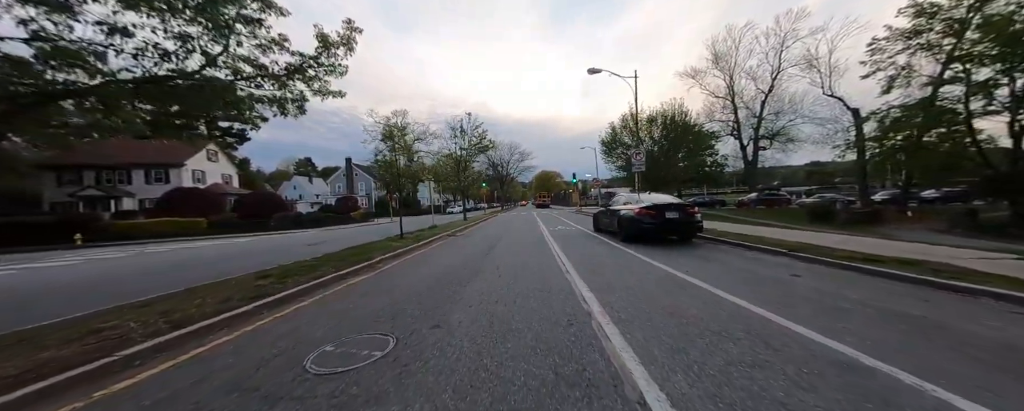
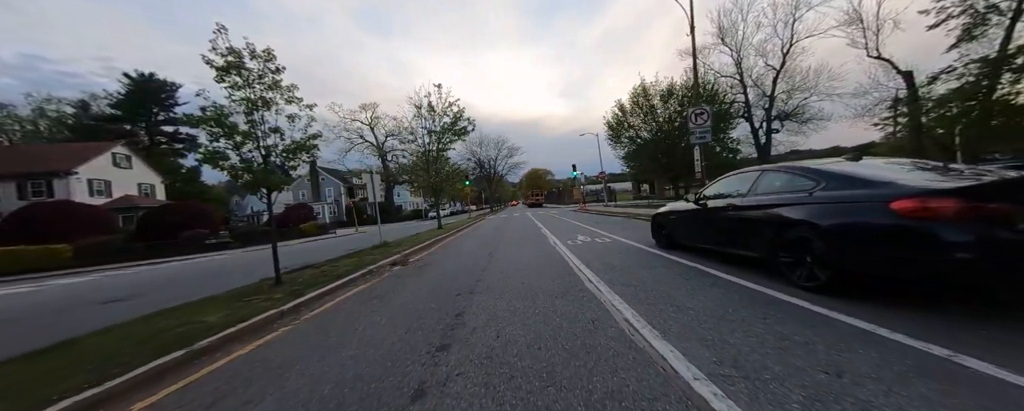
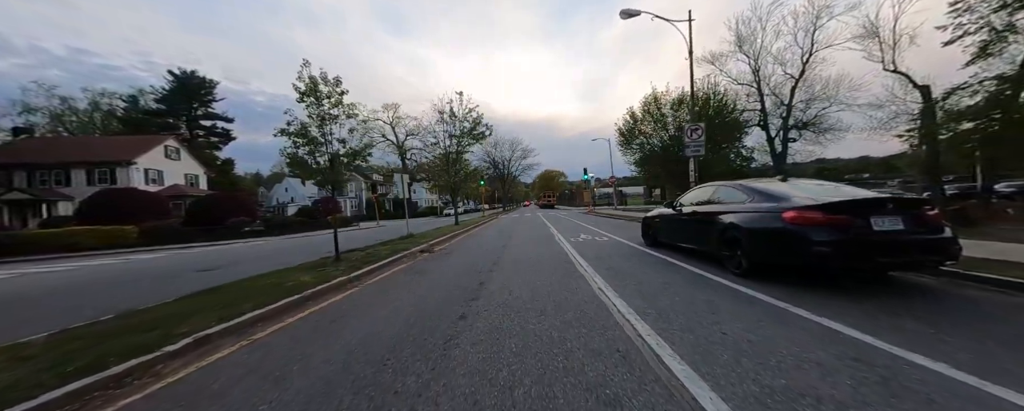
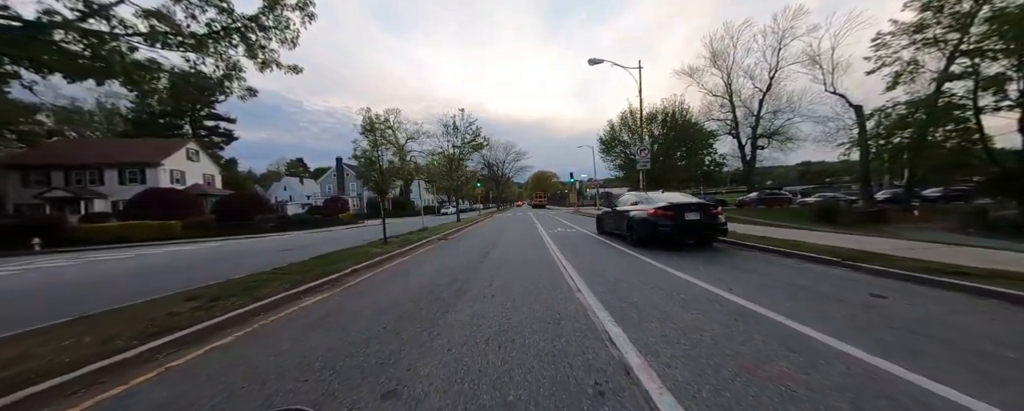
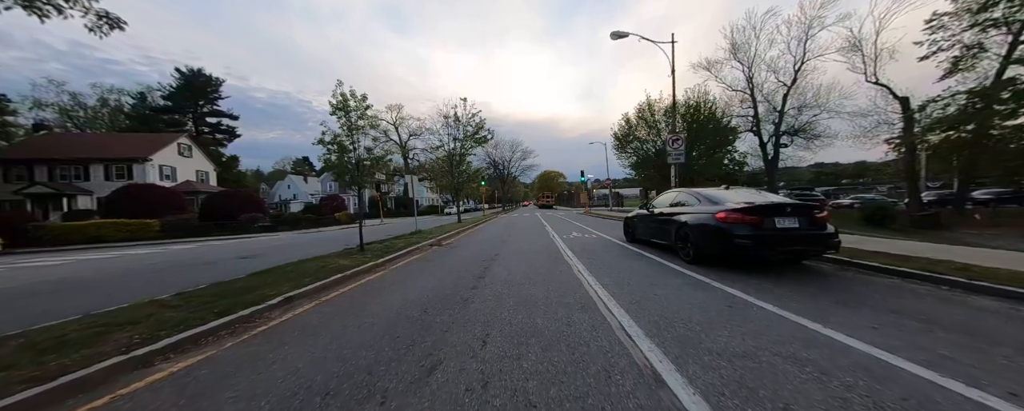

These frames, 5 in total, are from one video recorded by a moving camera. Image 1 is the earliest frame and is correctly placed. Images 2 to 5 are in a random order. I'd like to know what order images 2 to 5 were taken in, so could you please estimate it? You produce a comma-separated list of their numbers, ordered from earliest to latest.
4, 5, 3, 2
